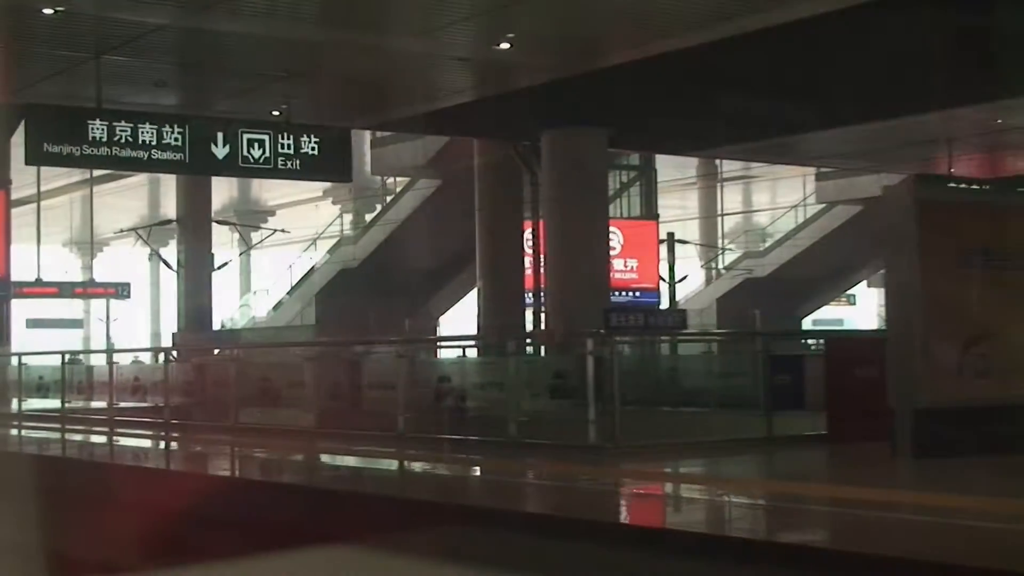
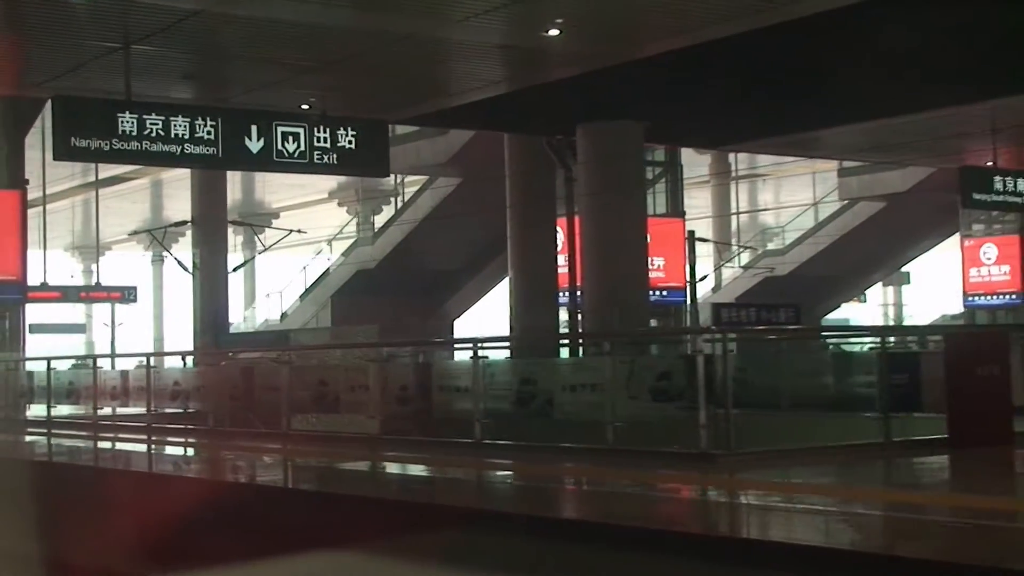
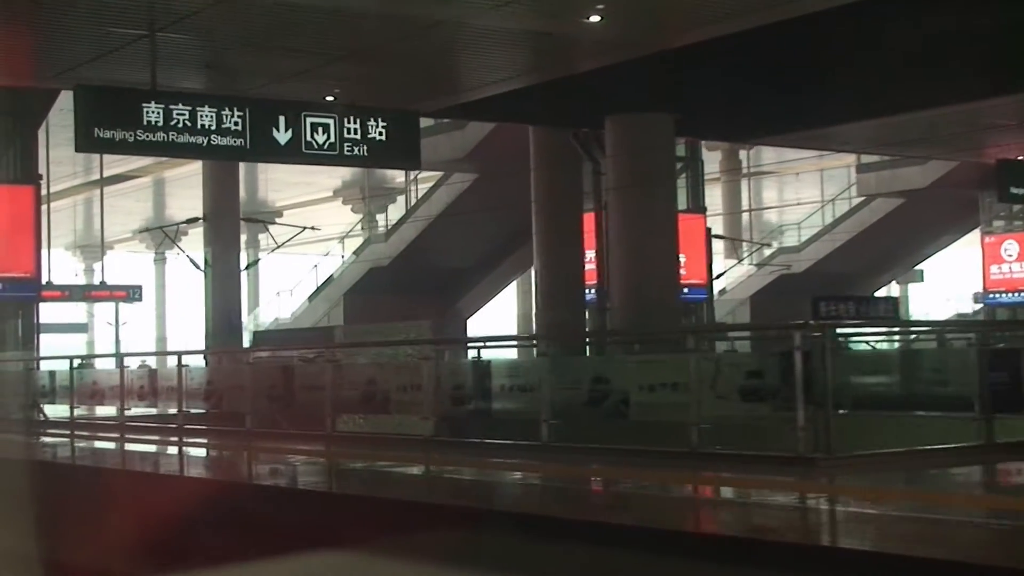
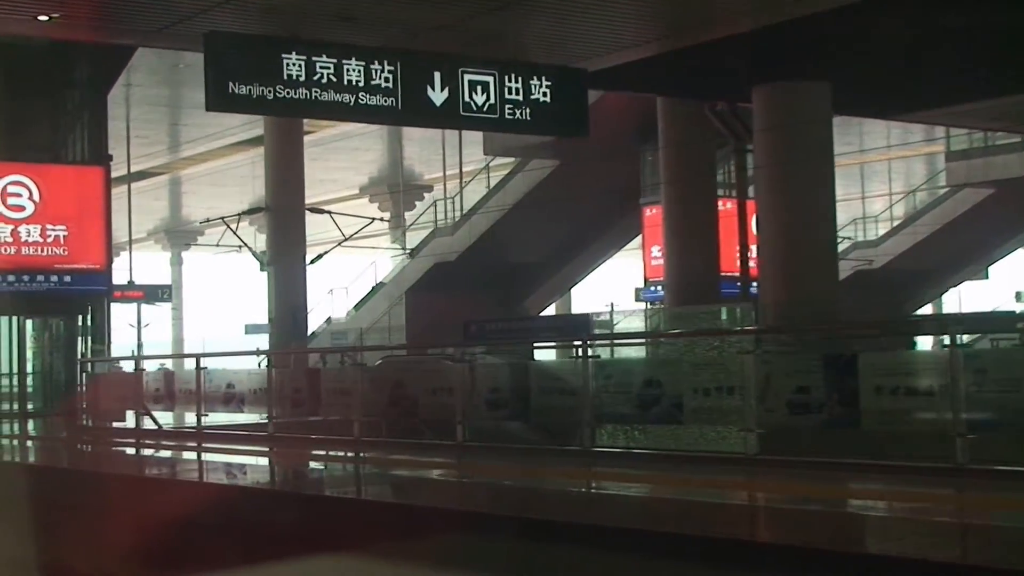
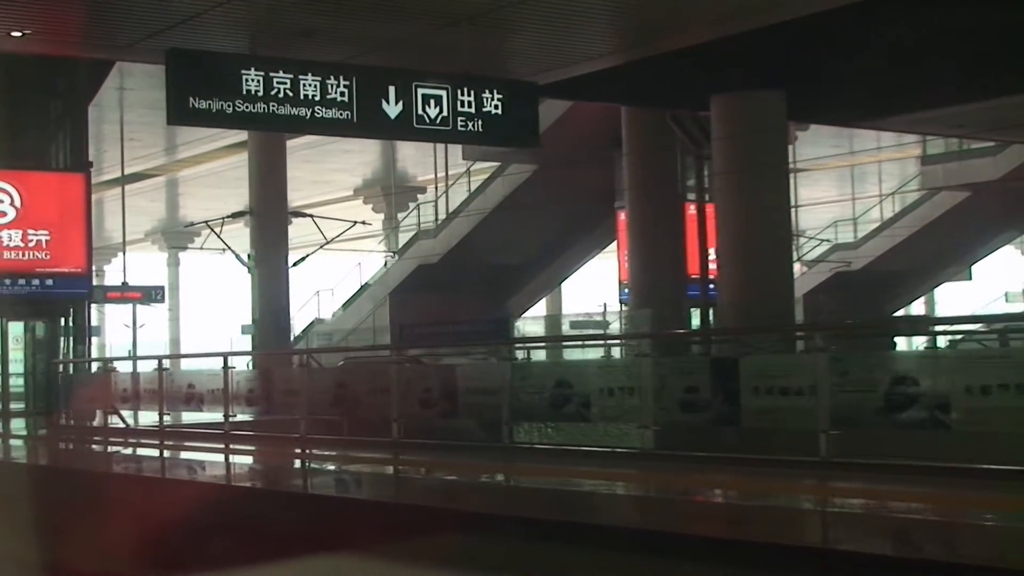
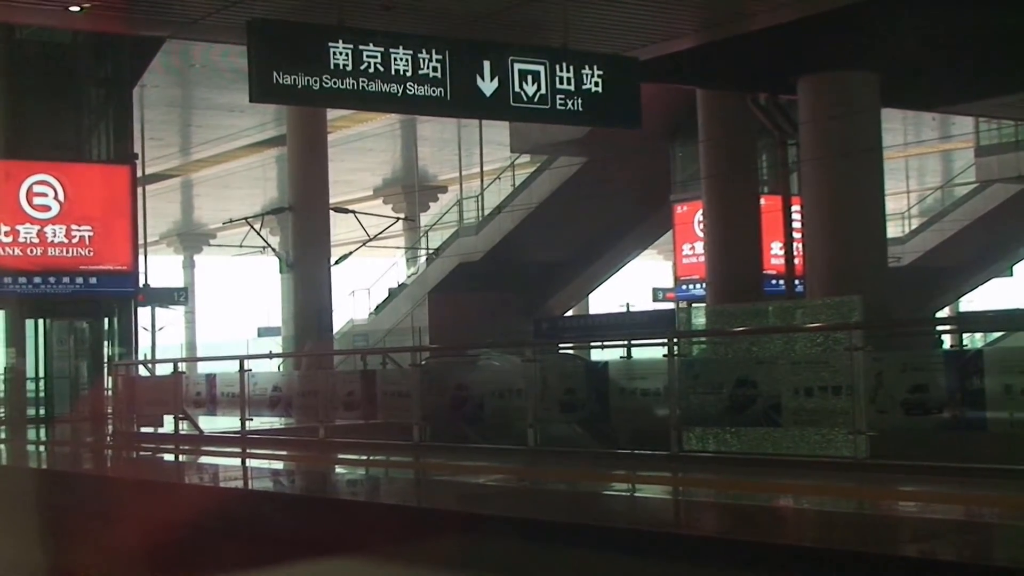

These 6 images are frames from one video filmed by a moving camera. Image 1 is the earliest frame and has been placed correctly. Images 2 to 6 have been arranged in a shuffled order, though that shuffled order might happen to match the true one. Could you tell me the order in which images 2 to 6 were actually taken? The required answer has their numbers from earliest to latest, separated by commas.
2, 3, 5, 4, 6
